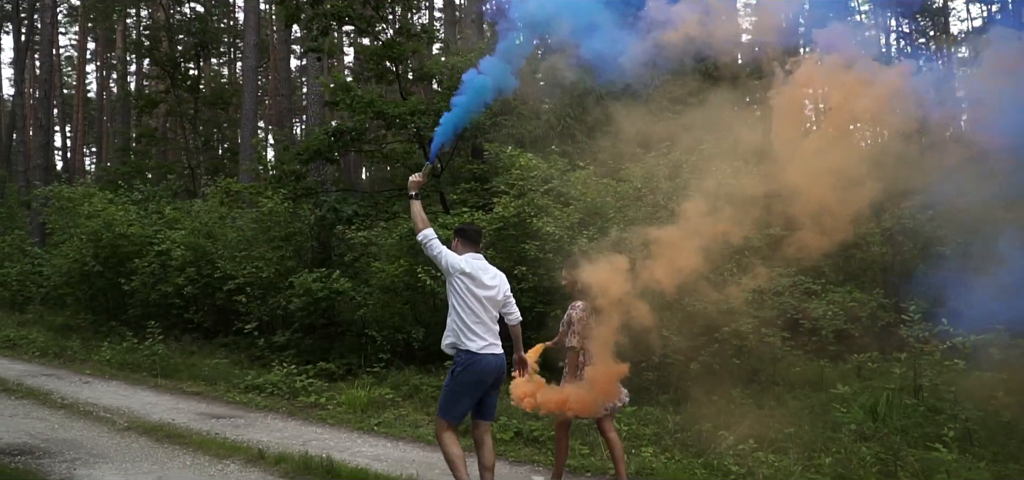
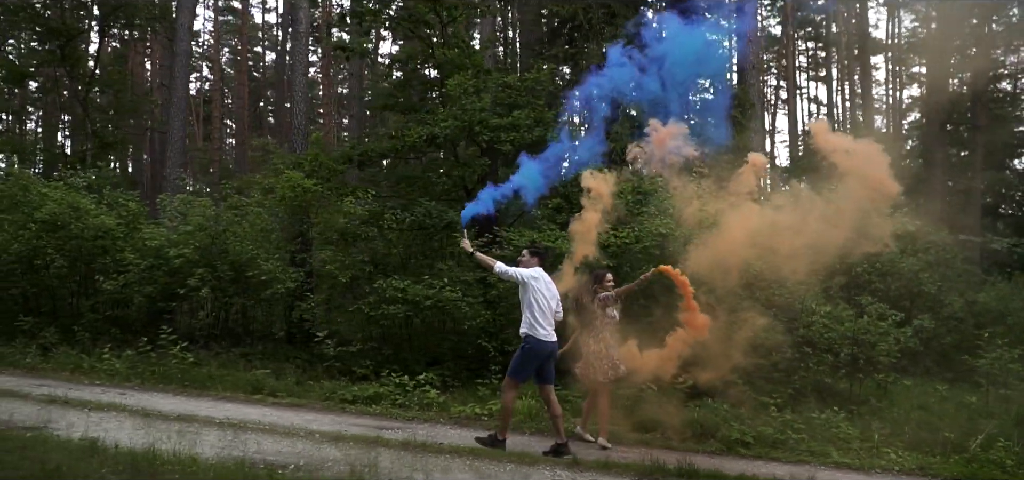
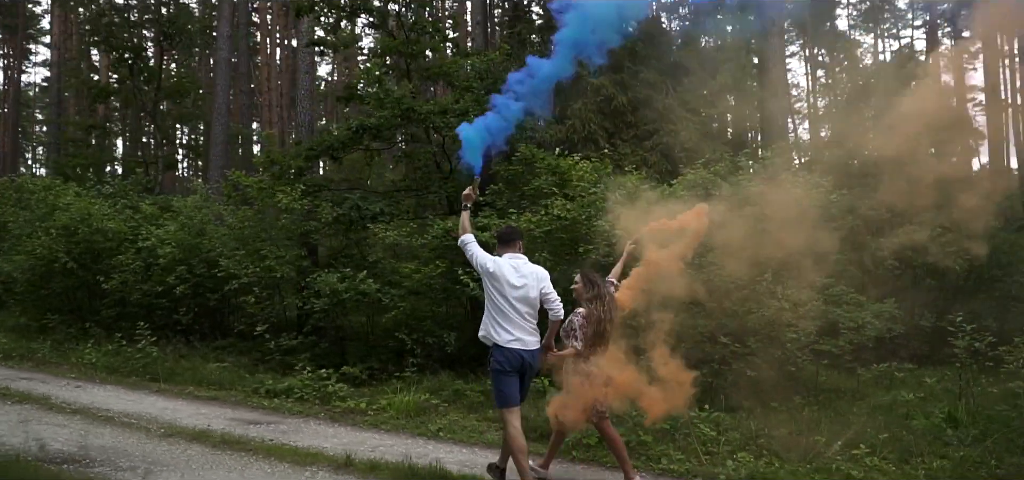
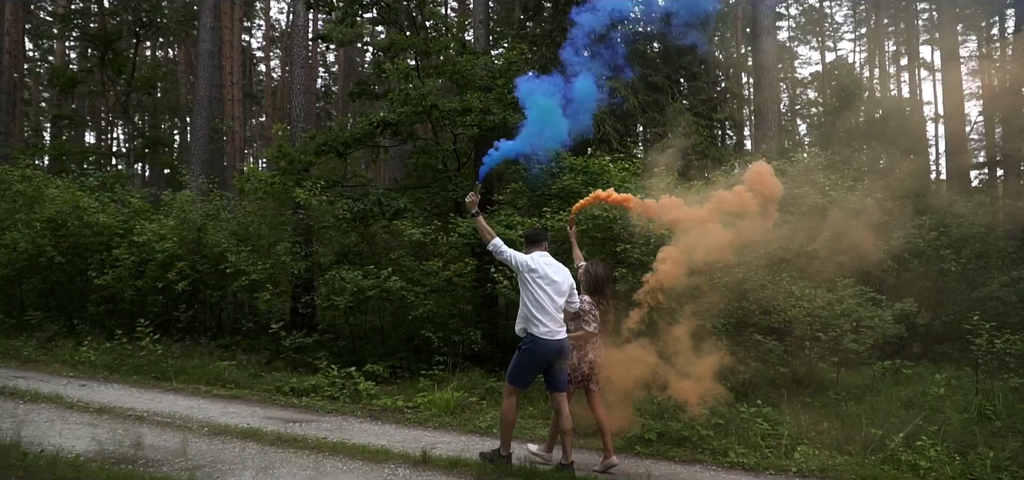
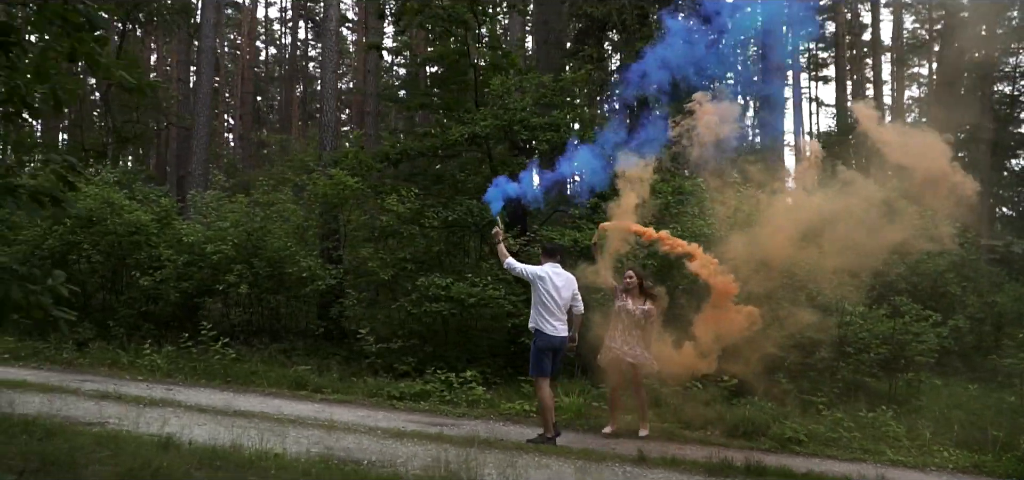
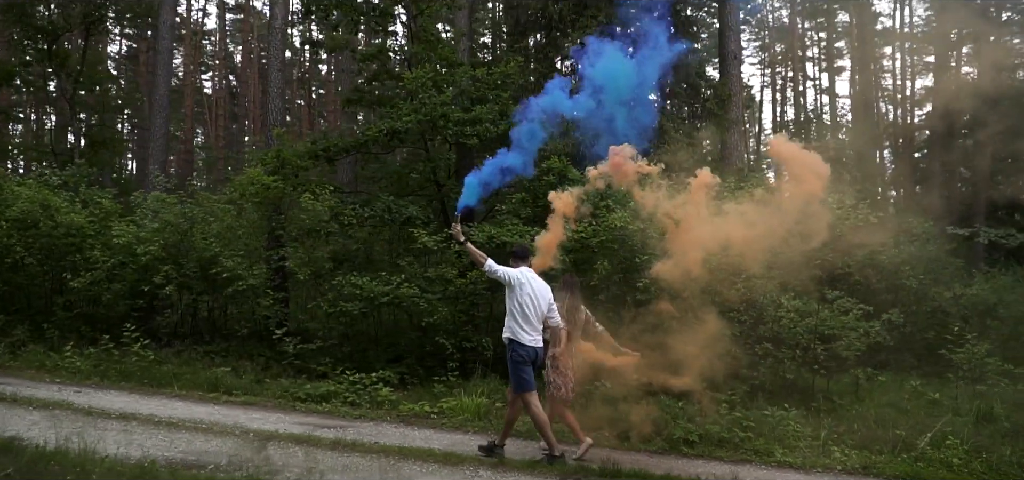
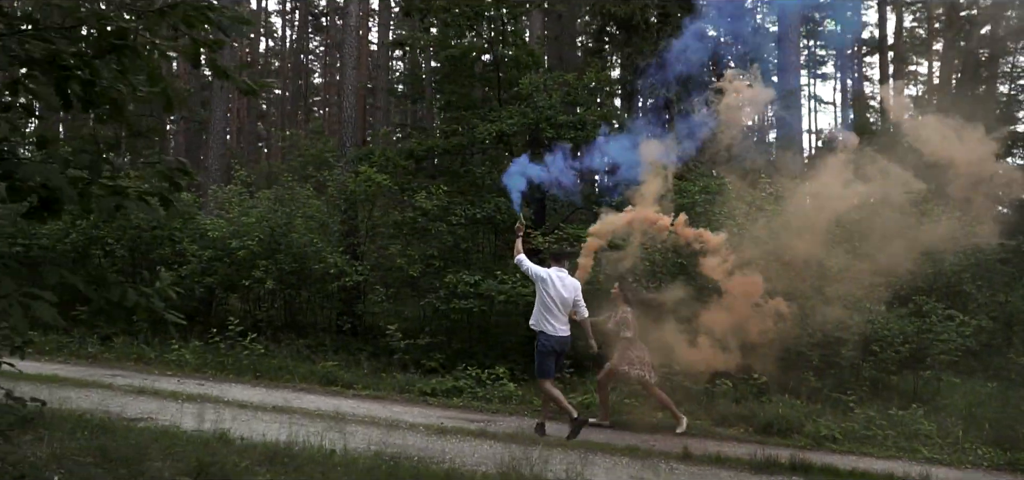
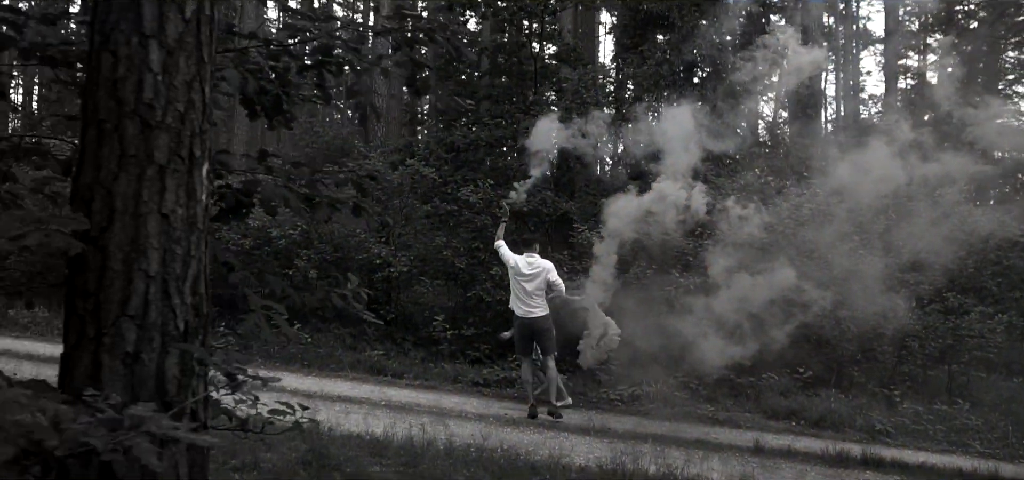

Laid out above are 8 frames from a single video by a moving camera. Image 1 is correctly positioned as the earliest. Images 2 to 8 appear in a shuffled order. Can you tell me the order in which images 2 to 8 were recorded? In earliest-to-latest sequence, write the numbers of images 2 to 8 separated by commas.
3, 4, 6, 2, 5, 7, 8
